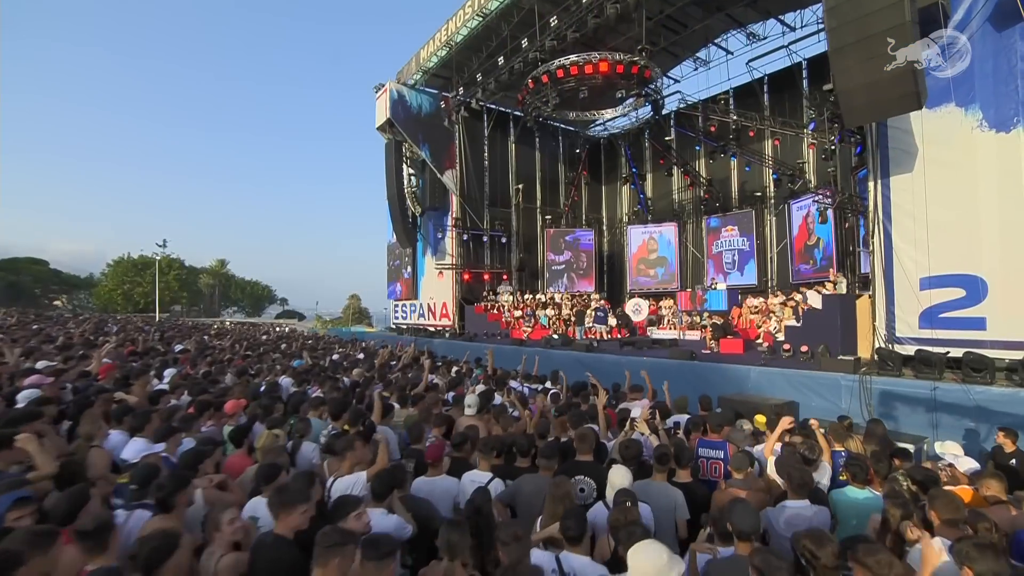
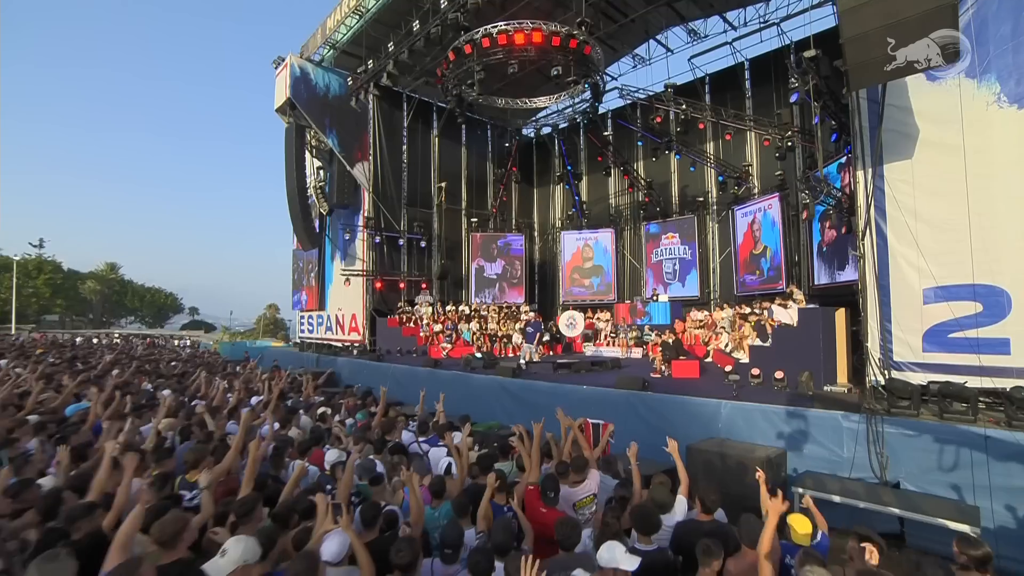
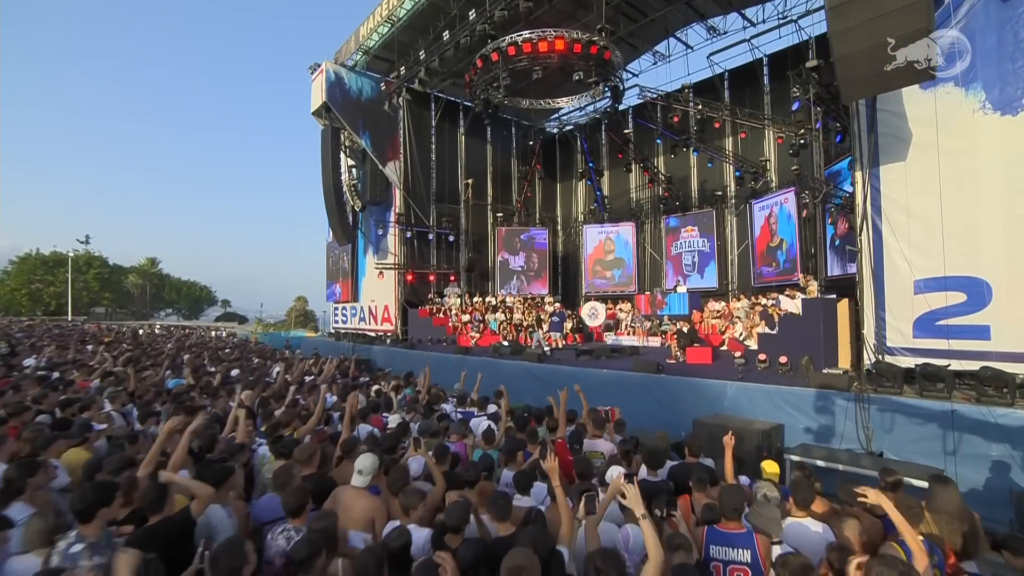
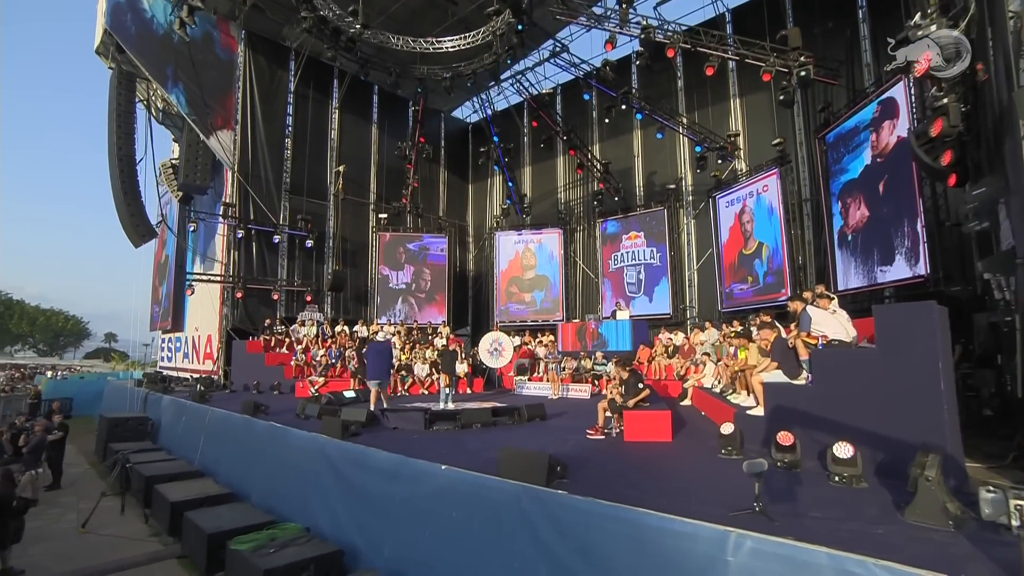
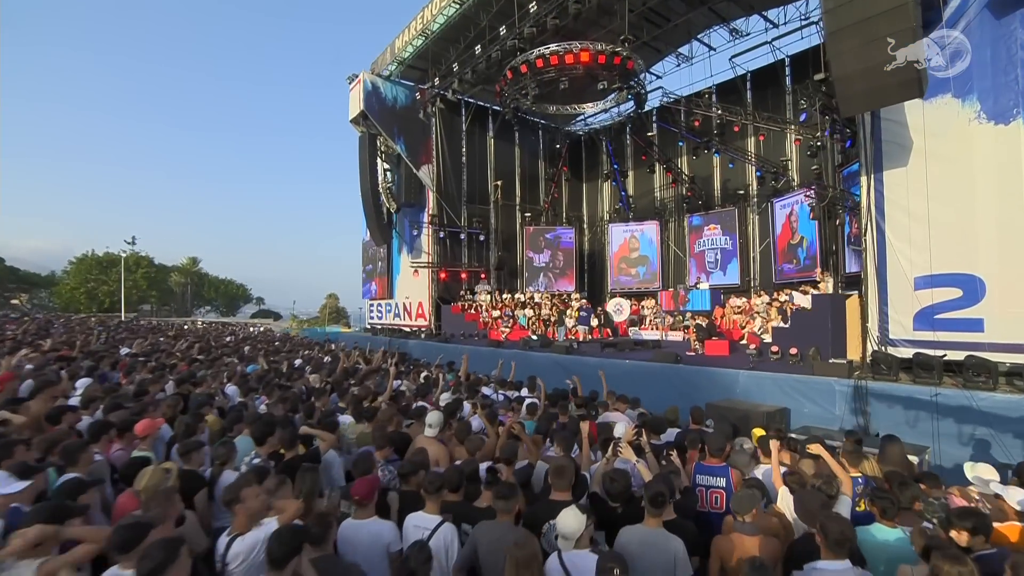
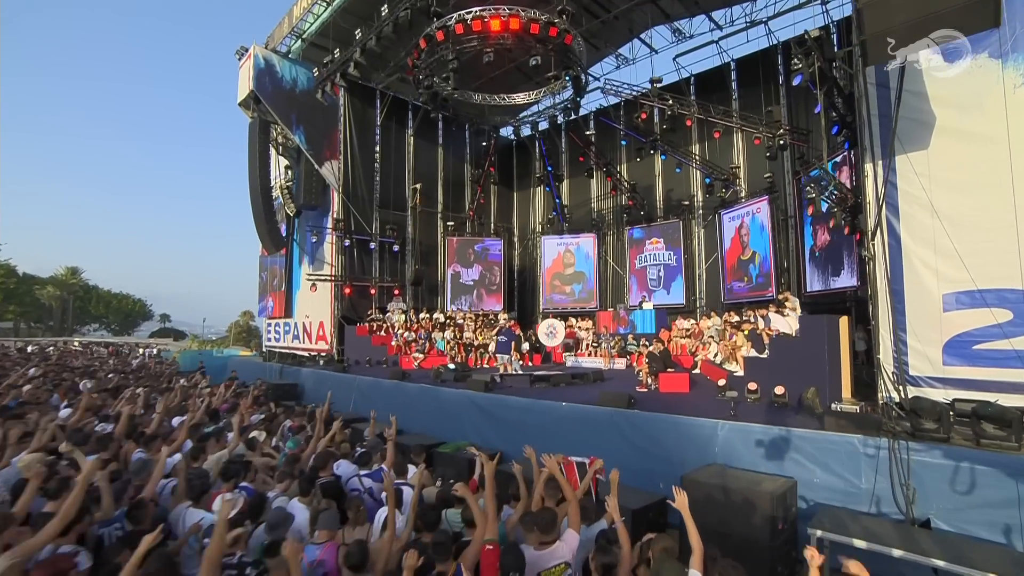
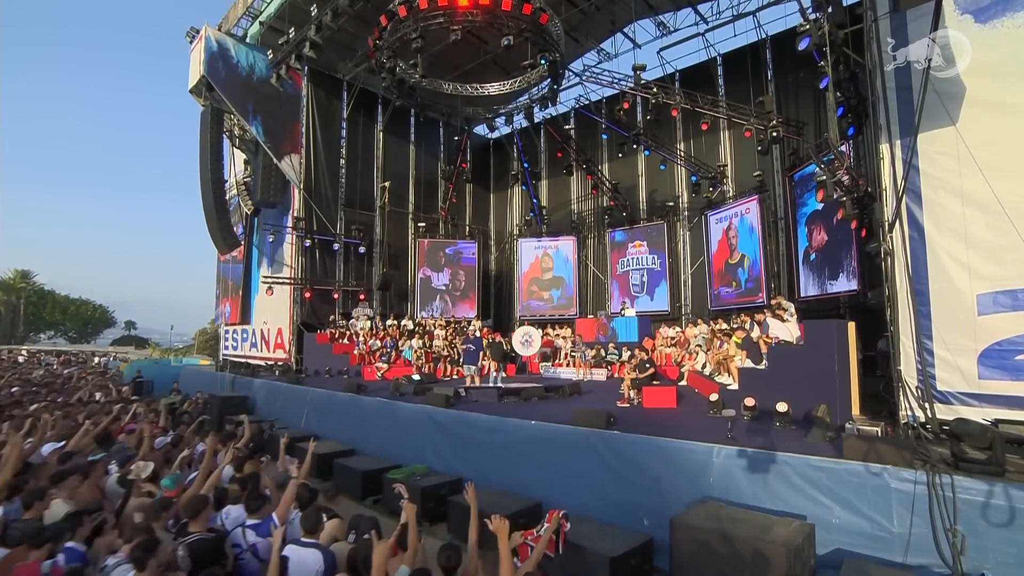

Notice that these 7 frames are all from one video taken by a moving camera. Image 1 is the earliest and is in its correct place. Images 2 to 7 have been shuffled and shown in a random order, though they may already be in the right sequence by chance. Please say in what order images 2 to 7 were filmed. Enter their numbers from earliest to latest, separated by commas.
5, 3, 2, 6, 7, 4
